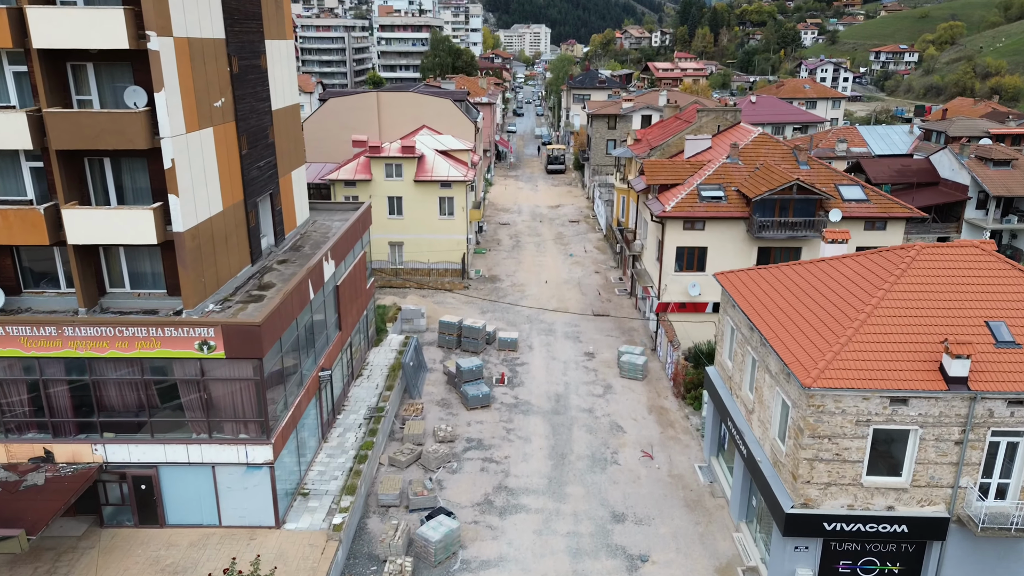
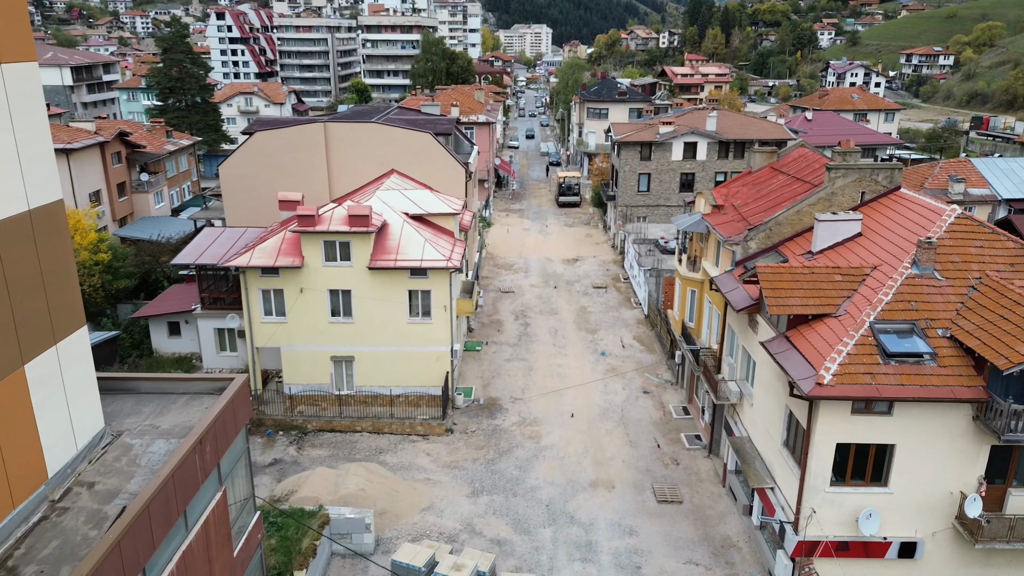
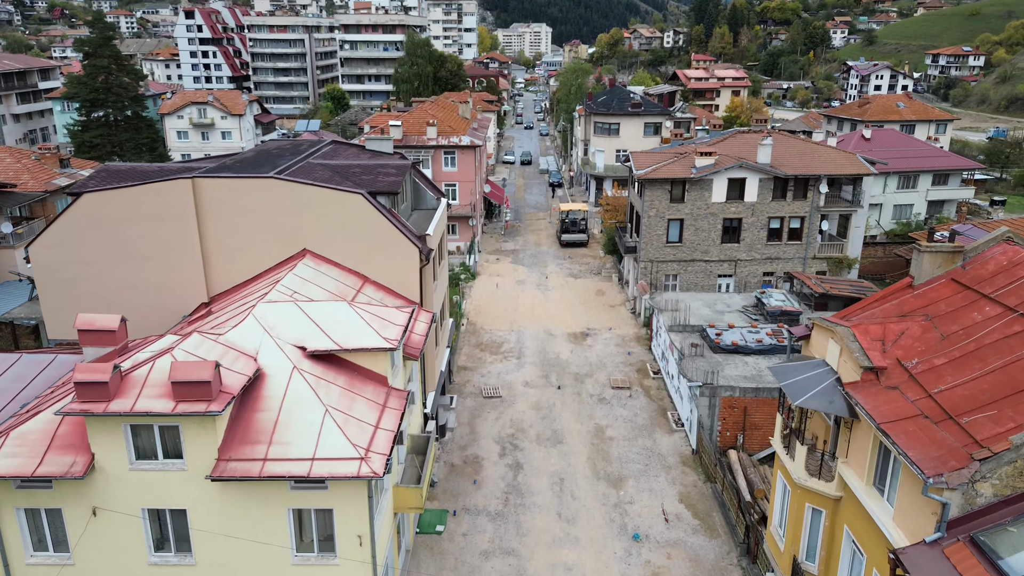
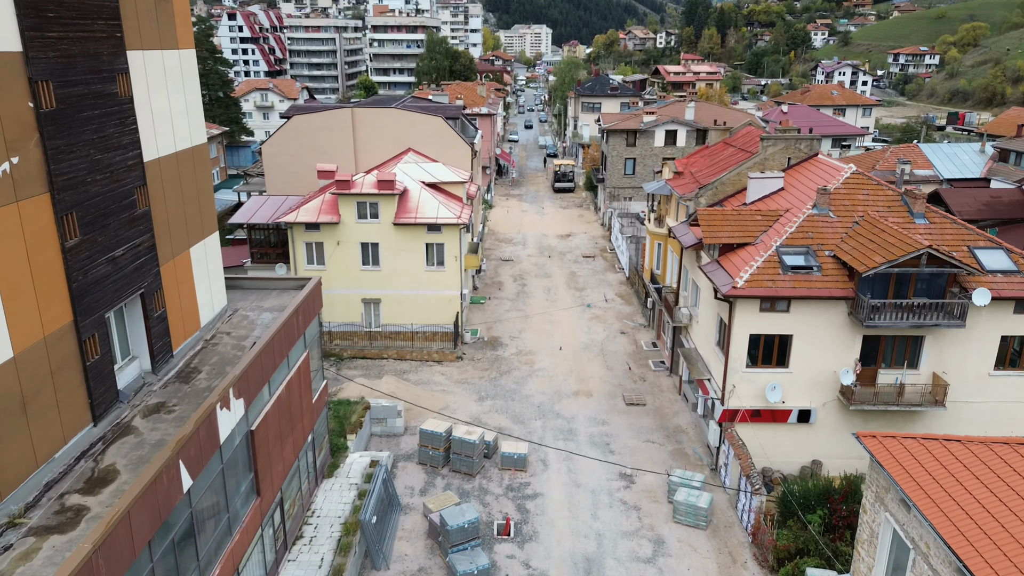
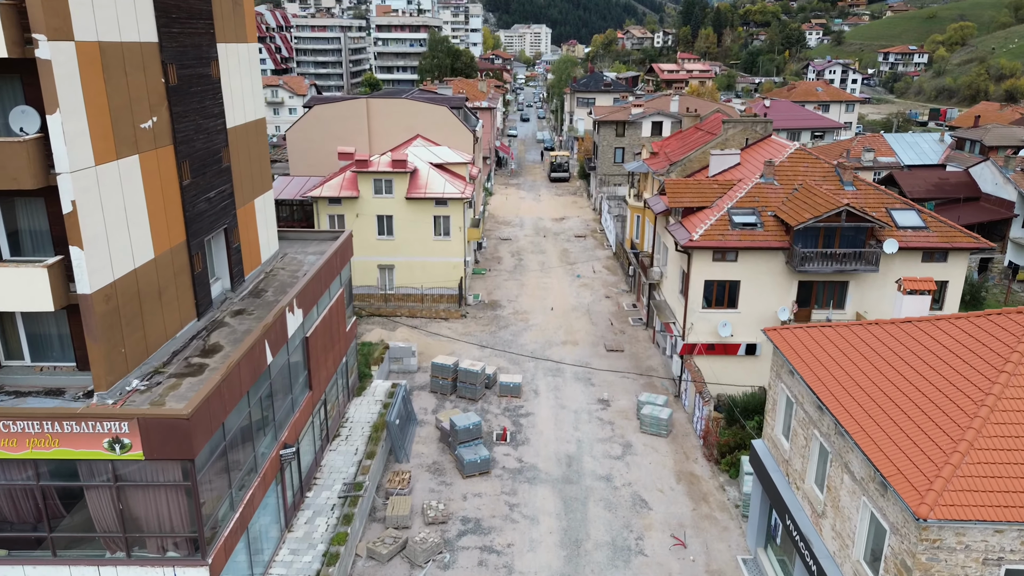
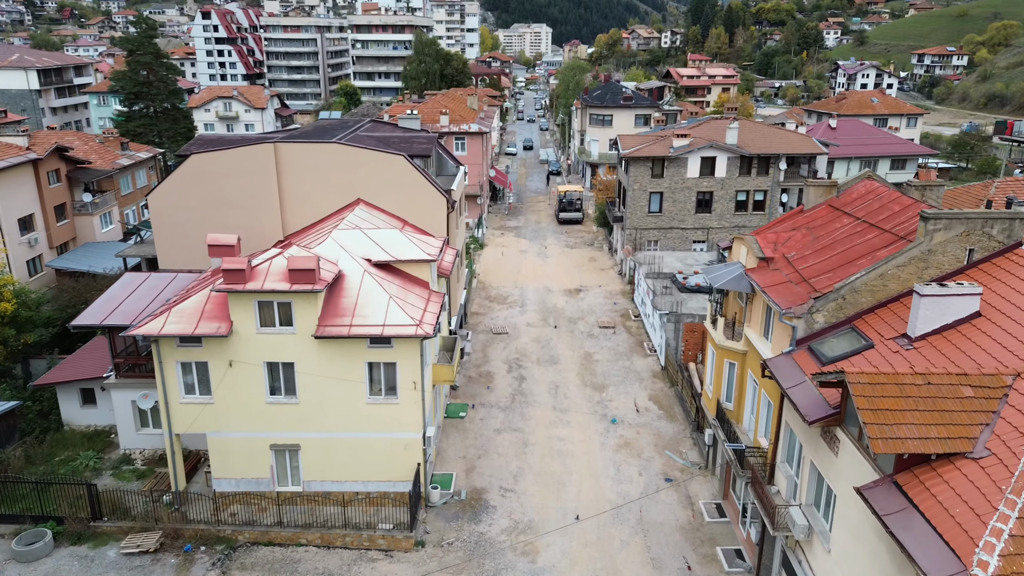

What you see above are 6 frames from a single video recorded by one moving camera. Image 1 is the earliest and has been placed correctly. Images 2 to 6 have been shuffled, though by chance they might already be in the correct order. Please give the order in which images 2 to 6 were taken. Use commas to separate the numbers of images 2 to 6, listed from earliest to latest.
5, 4, 2, 6, 3
